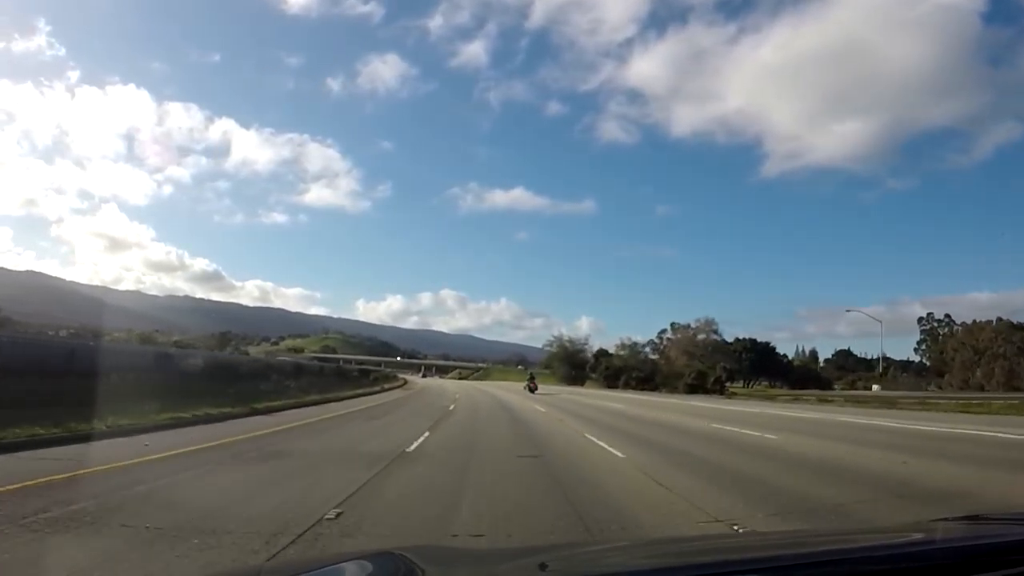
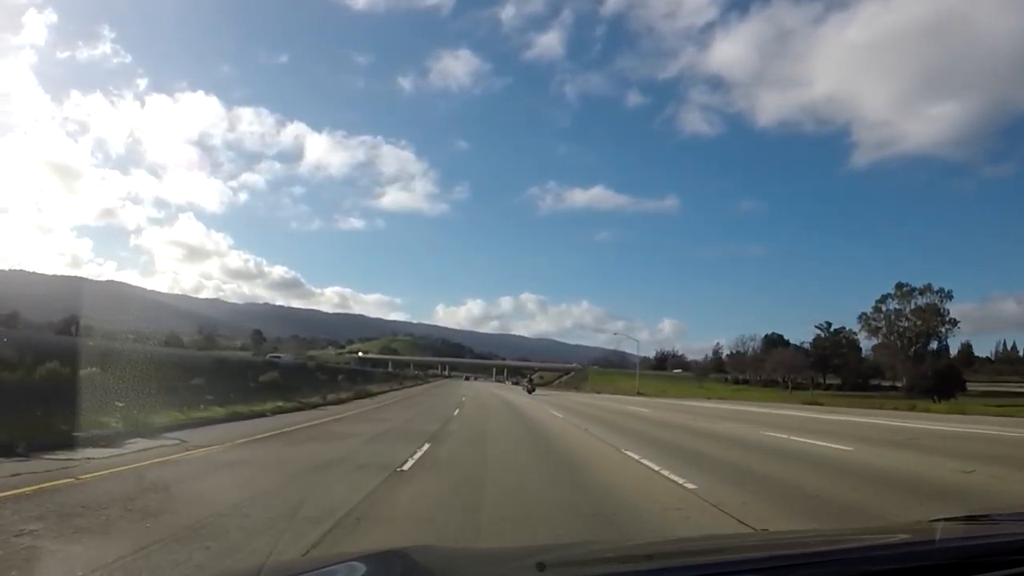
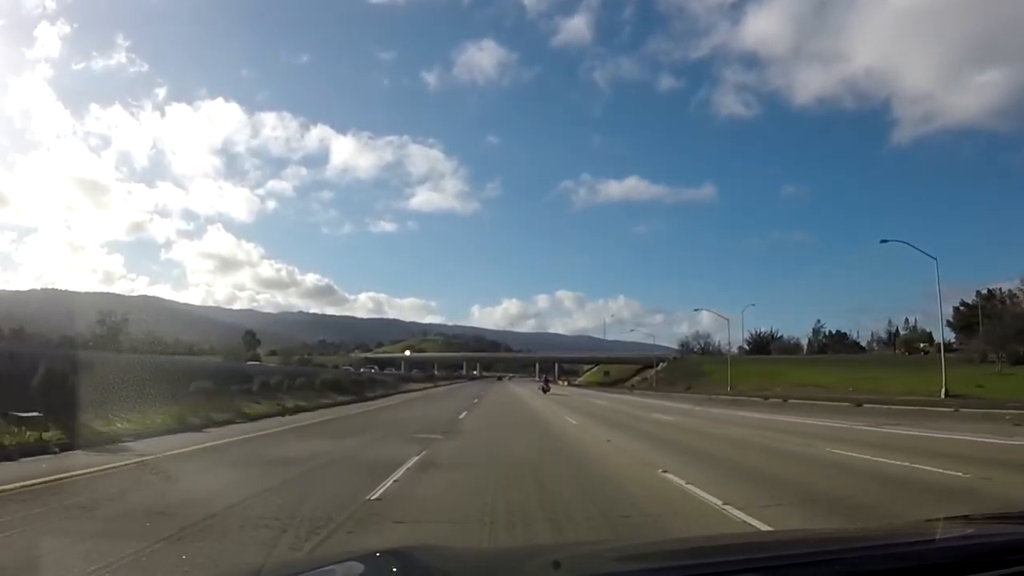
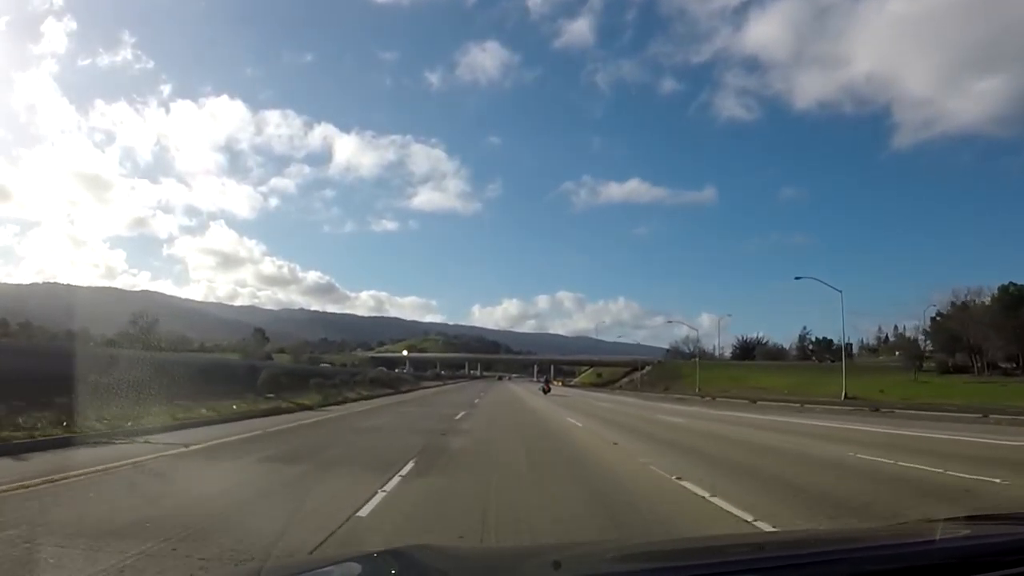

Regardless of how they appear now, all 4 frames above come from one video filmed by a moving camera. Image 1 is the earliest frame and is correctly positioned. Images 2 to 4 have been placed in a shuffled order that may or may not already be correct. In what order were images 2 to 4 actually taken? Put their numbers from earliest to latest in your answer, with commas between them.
2, 4, 3
